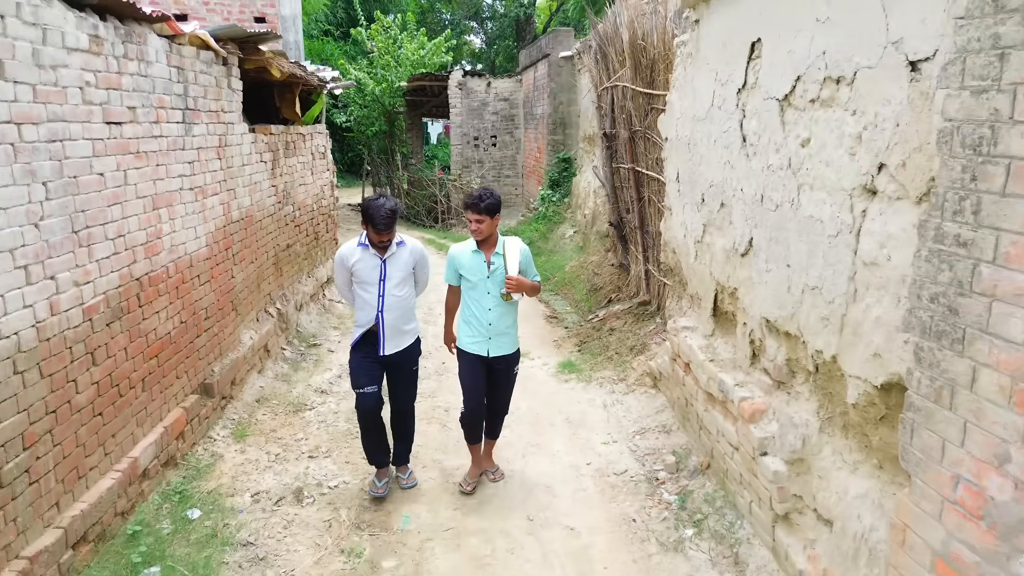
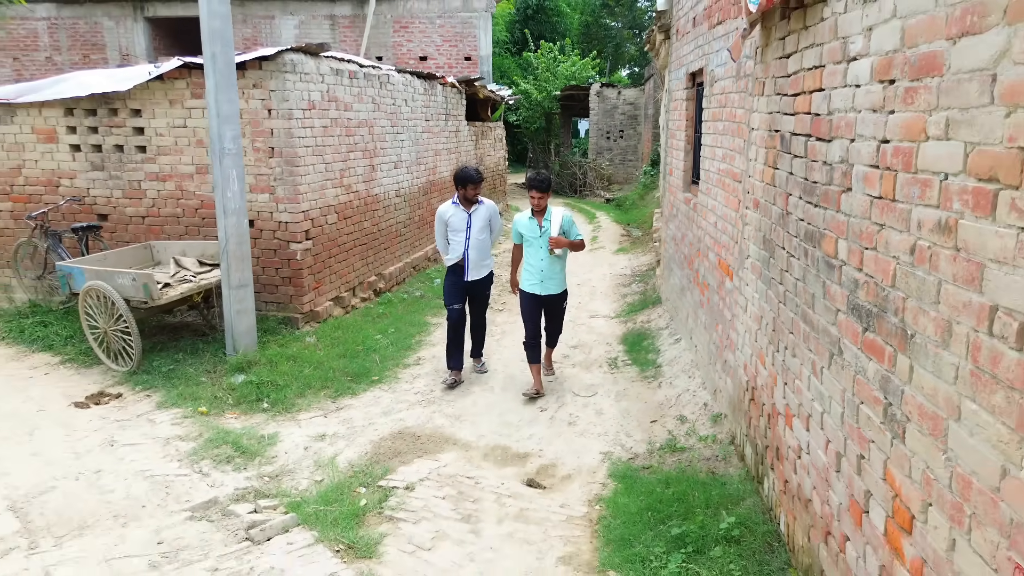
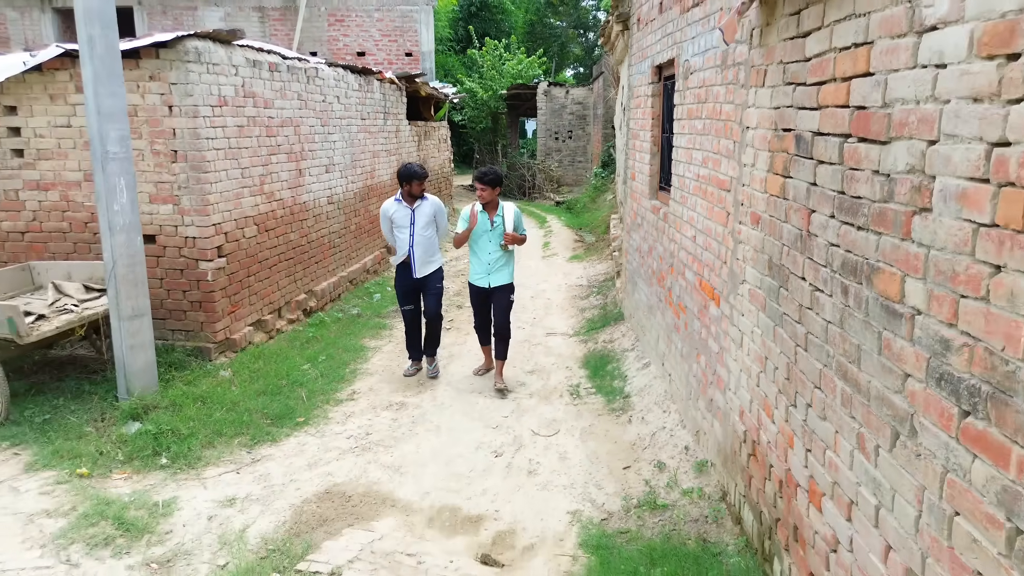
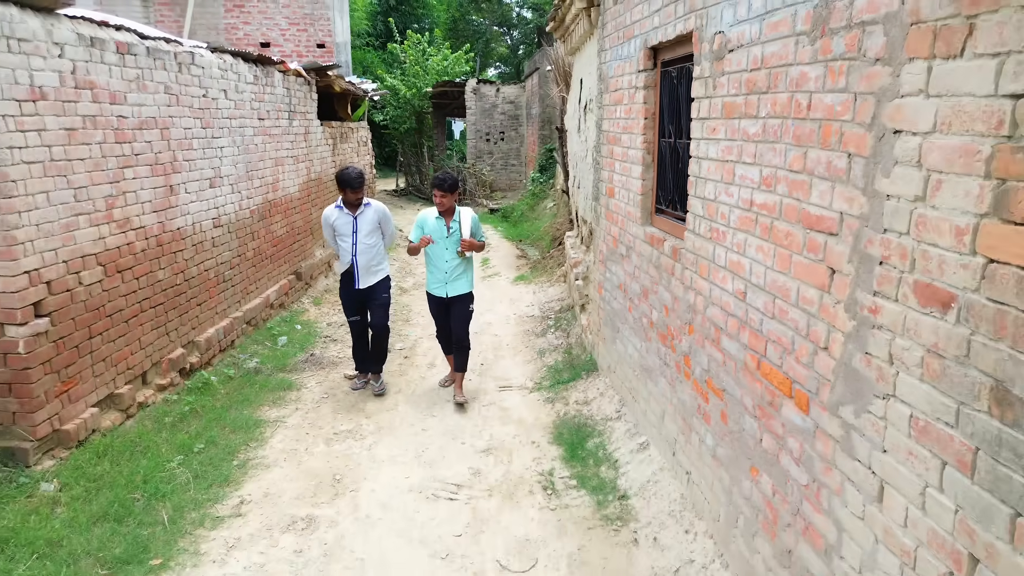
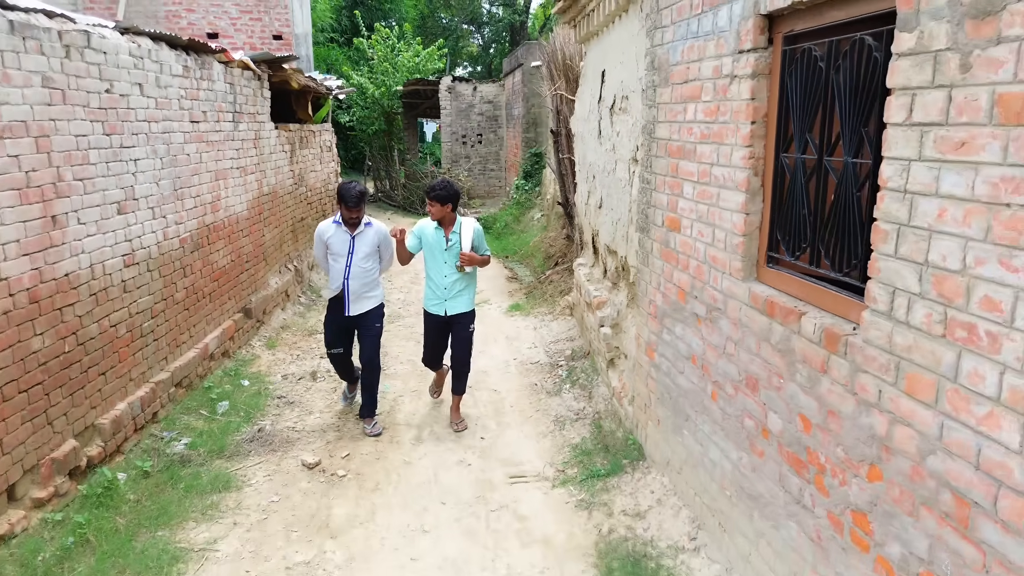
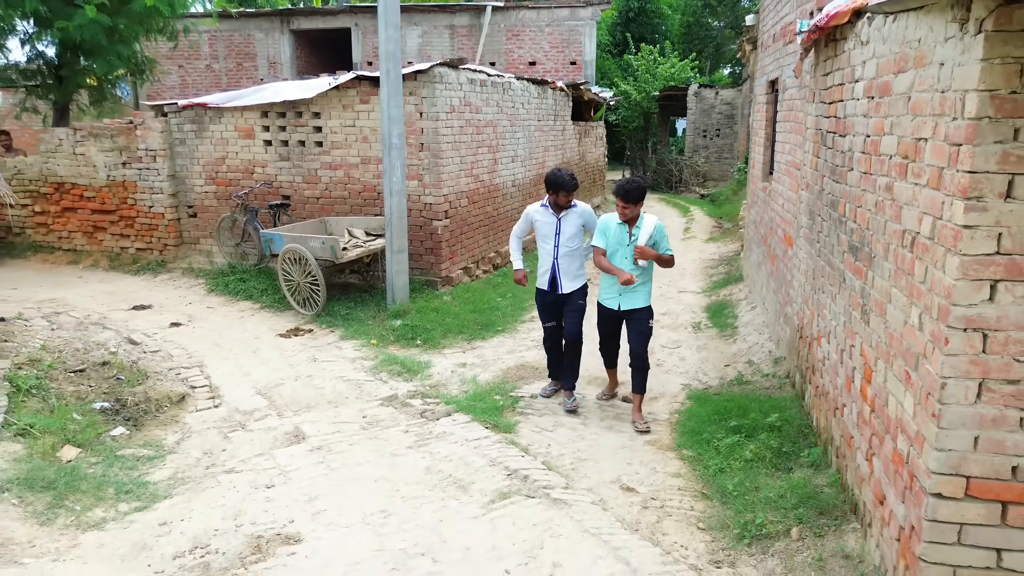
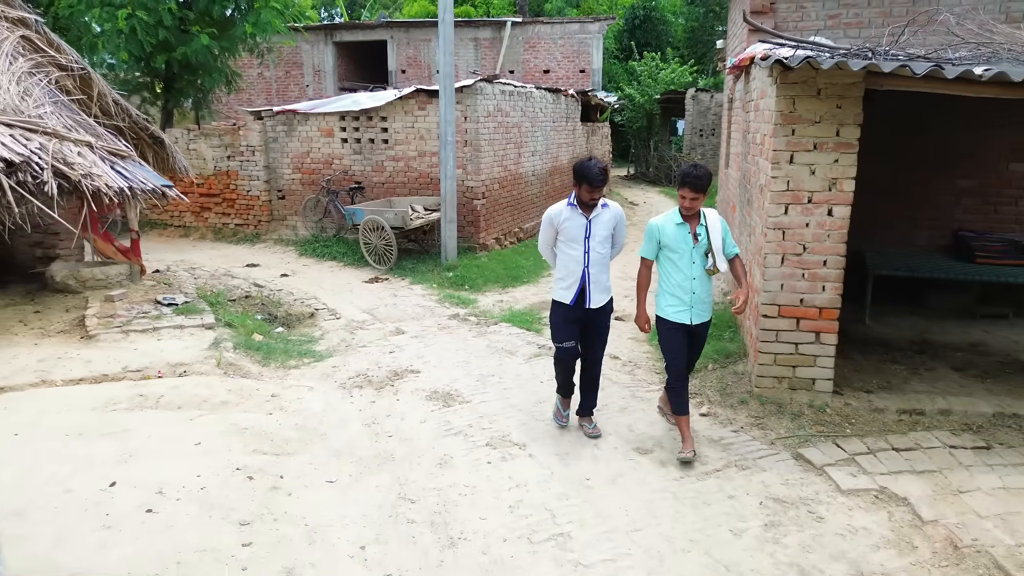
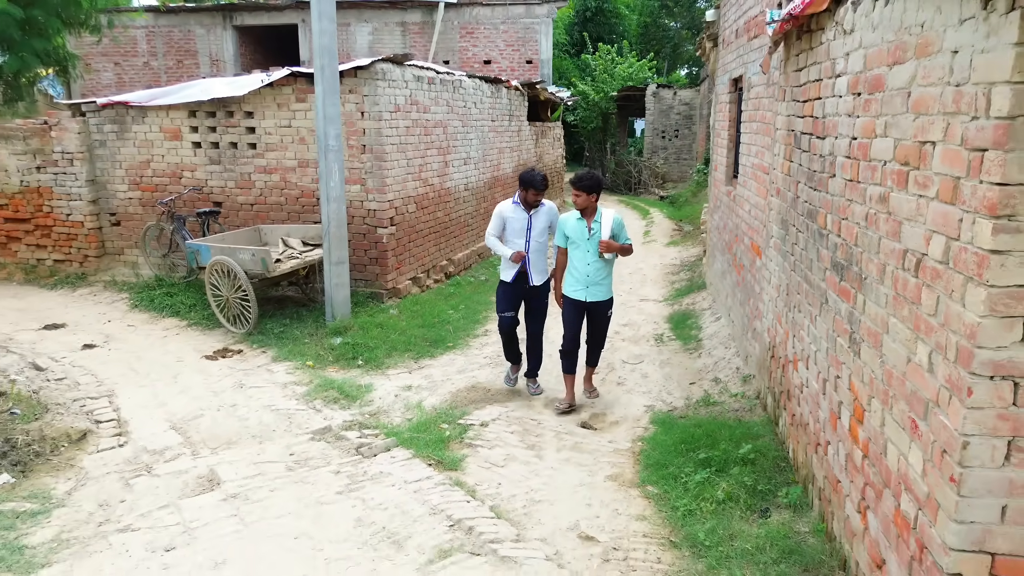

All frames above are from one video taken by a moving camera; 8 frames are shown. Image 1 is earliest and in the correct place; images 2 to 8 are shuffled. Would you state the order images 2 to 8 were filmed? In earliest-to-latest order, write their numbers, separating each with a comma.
5, 4, 3, 2, 8, 6, 7
